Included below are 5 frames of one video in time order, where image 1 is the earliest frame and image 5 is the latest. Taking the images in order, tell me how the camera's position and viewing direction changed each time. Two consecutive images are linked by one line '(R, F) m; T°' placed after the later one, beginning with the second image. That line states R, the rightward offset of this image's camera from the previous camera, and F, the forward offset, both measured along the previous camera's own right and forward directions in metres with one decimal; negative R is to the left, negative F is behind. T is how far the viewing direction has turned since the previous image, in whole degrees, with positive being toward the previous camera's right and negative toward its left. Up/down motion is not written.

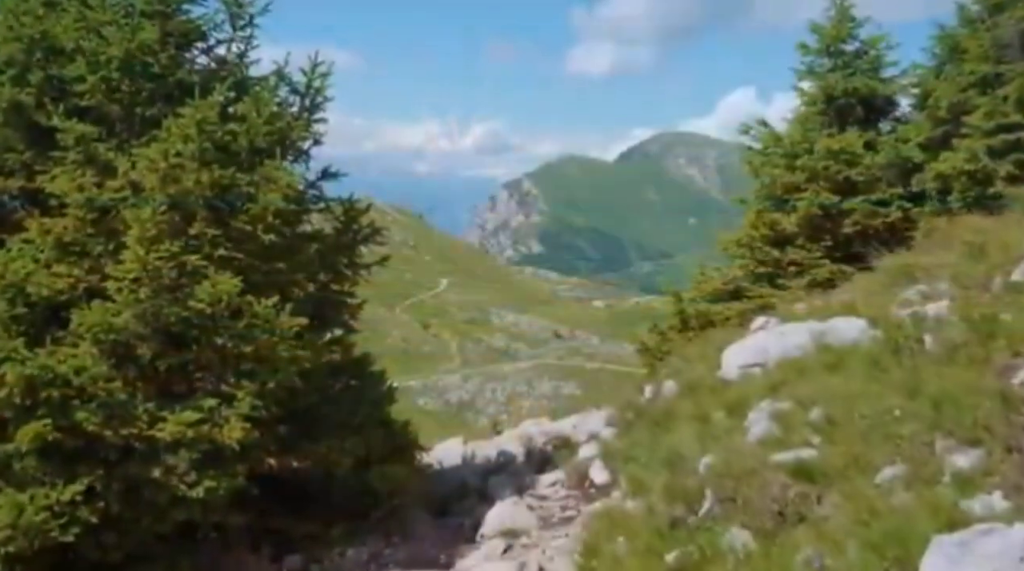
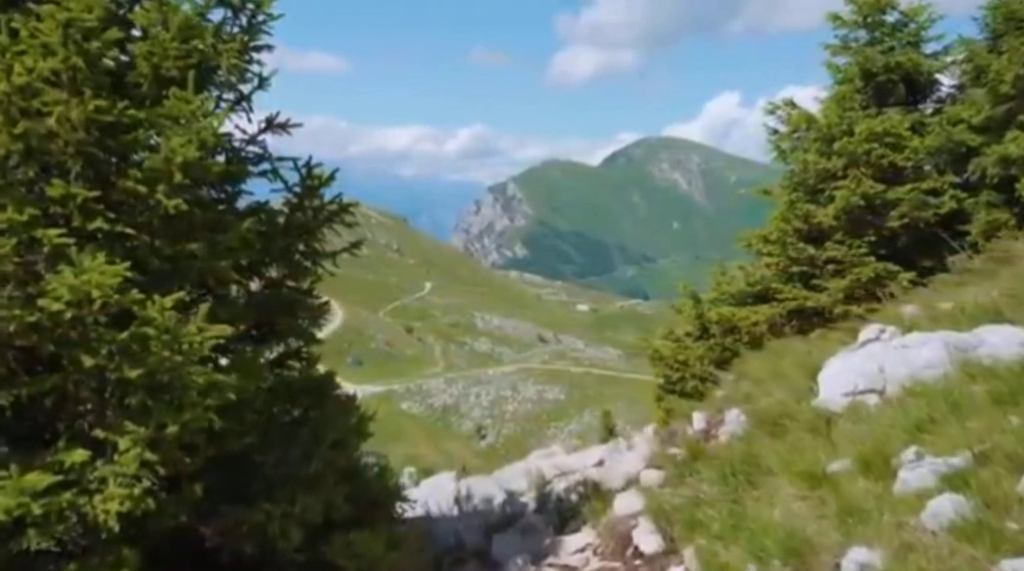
(-0.4, +5.0) m; +1°
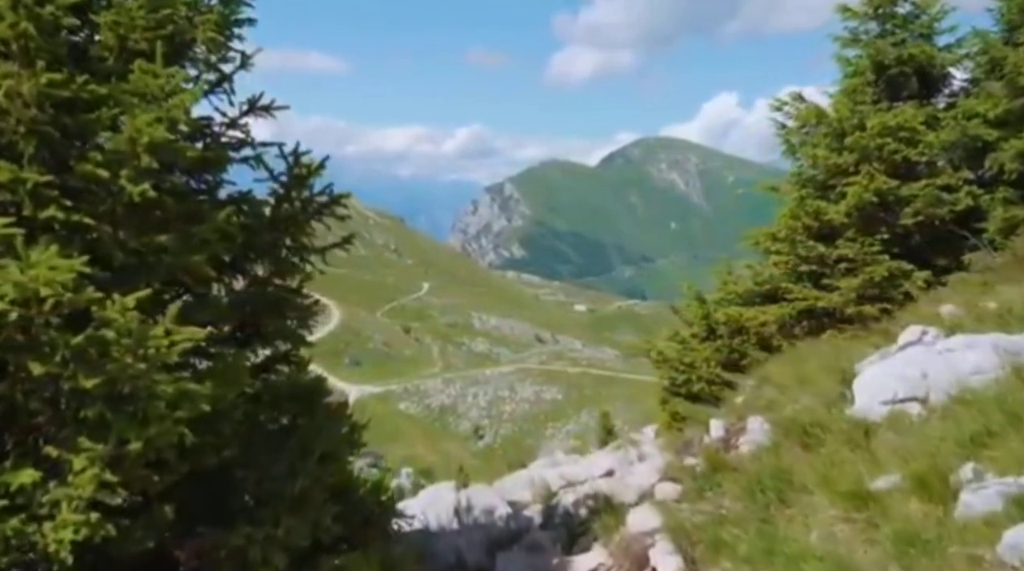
(-0.1, +1.1) m; 0°
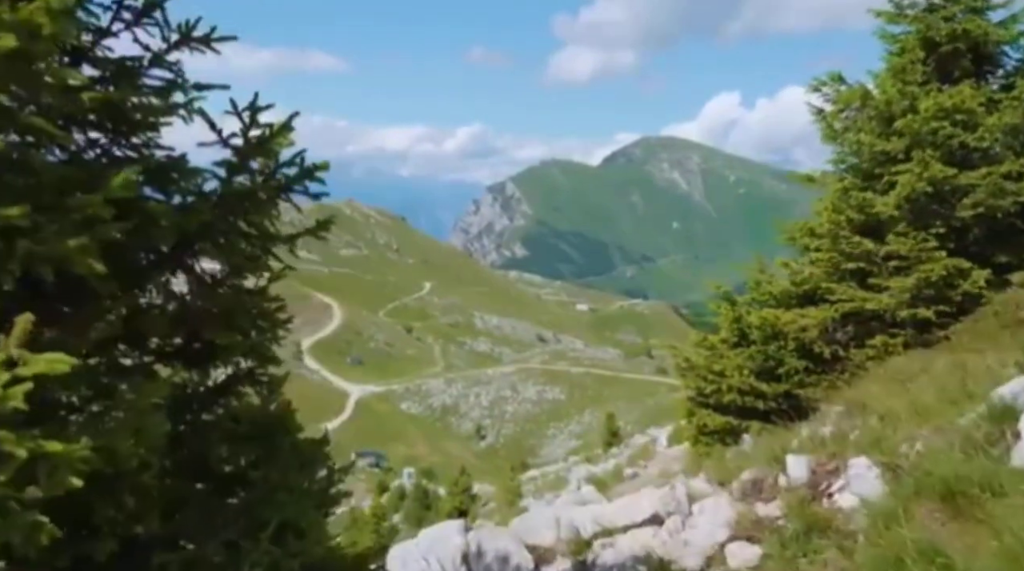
(-0.3, +3.3) m; 0°
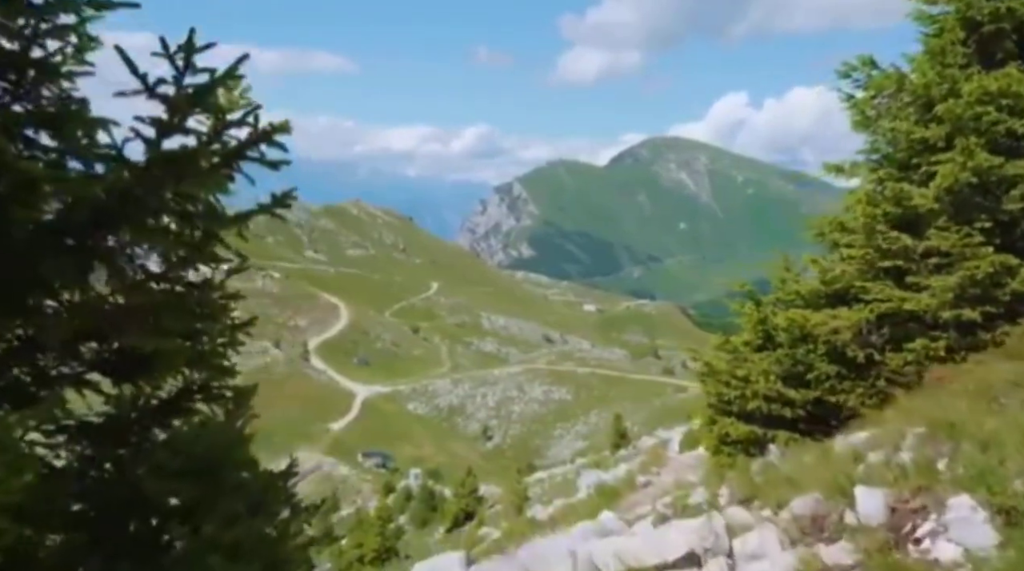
(0.0, +2.2) m; 0°
